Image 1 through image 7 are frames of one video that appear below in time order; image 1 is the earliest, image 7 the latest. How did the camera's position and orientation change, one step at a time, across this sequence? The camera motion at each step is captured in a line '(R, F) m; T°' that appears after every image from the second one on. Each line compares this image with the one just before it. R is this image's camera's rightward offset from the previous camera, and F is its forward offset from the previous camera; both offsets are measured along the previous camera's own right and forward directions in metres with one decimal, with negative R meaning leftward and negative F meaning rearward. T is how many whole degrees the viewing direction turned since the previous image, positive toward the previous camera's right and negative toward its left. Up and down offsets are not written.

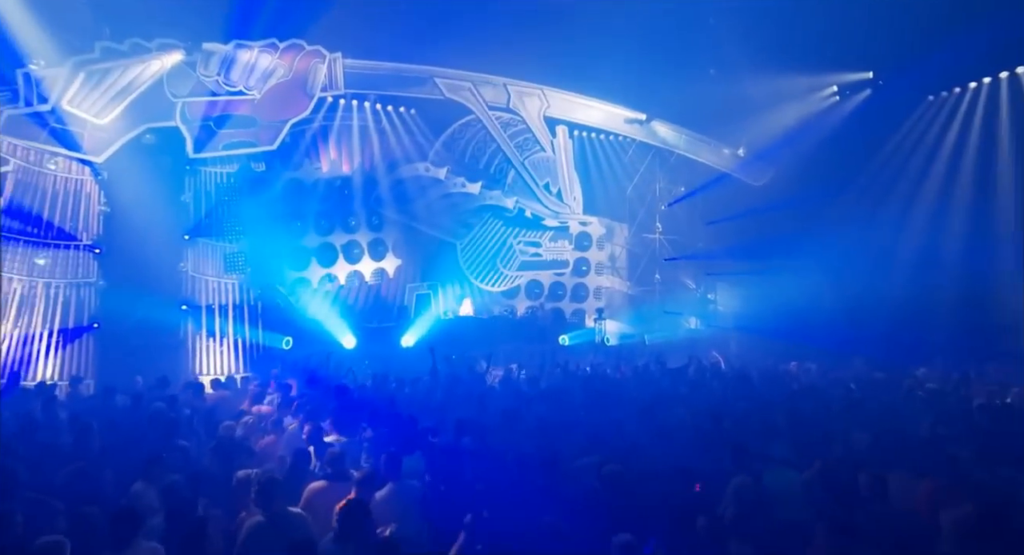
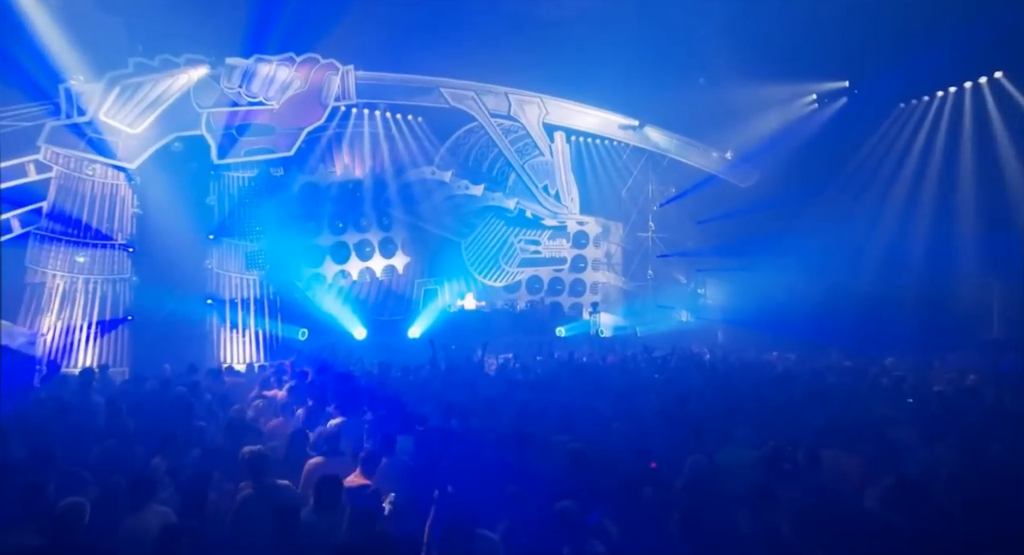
(+0.7, -0.5) m; -3°
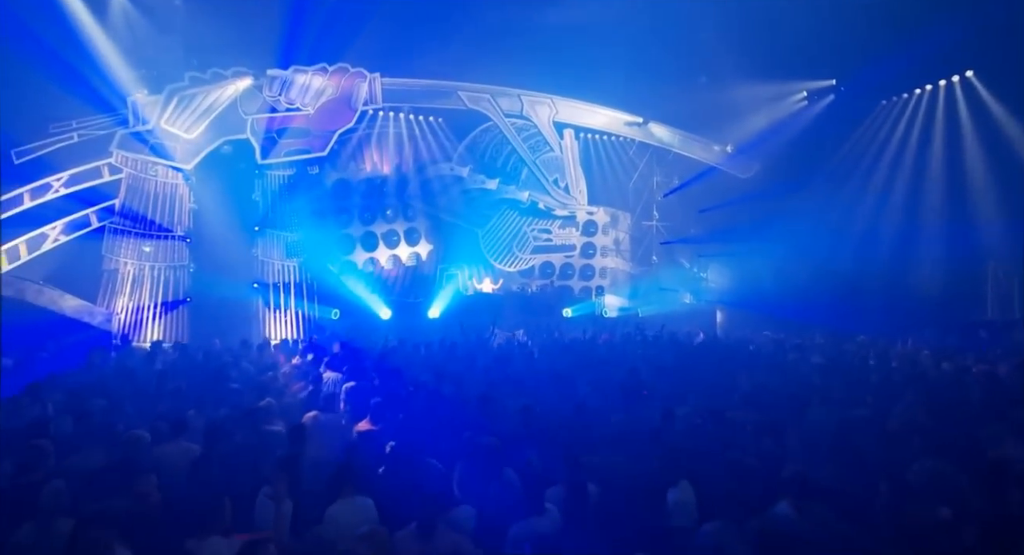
(+0.6, -1.3) m; -3°
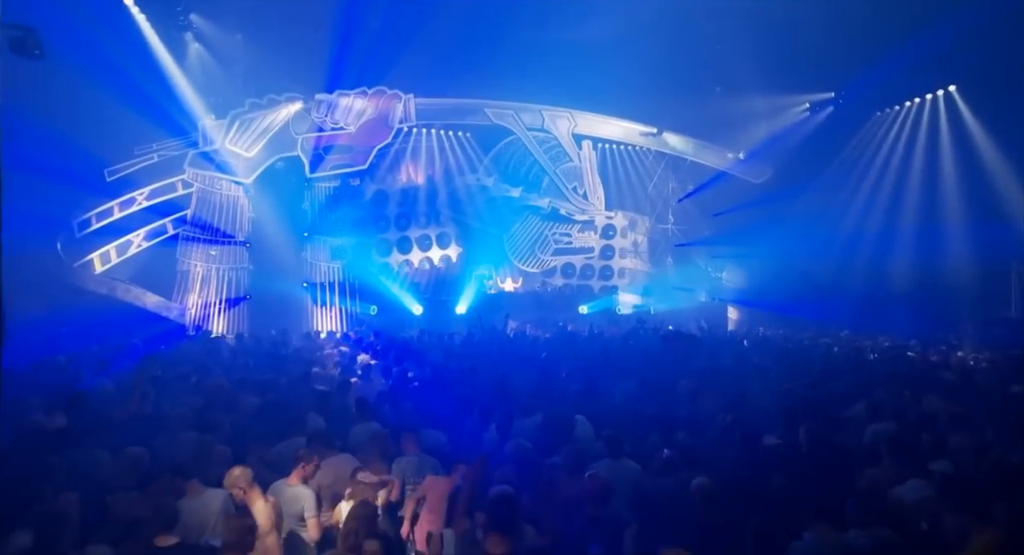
(+0.6, -1.4) m; -4°
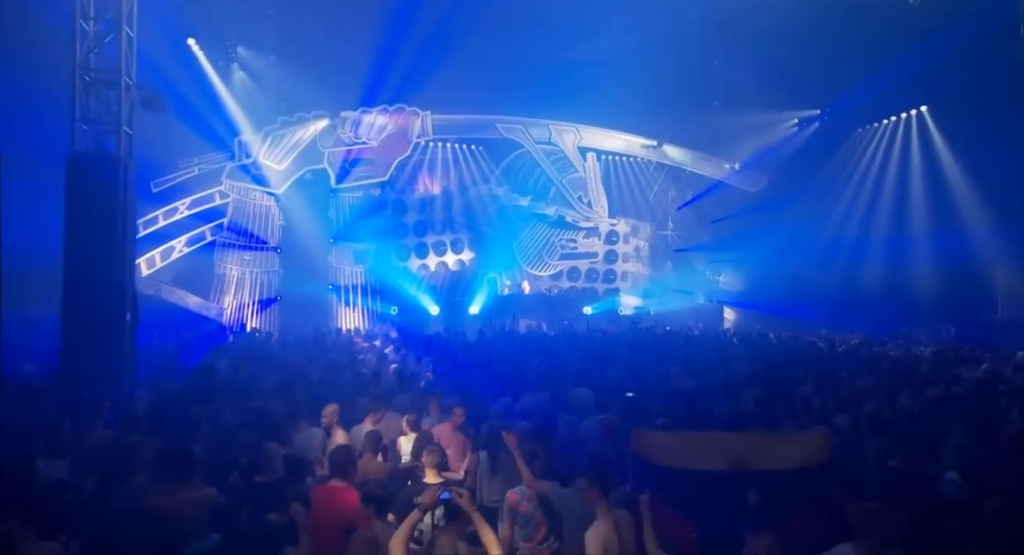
(0.0, -1.3) m; -1°
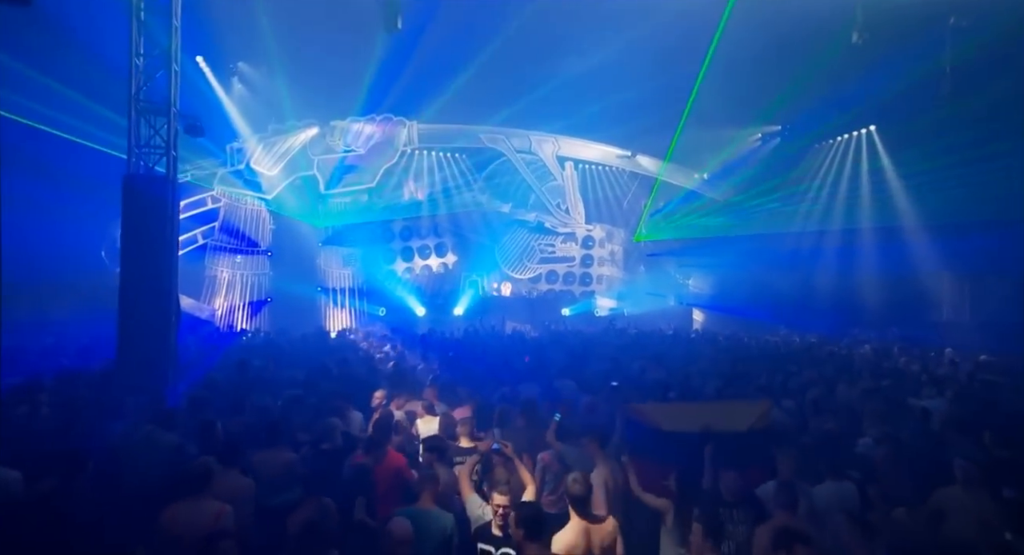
(-0.3, -0.9) m; +3°
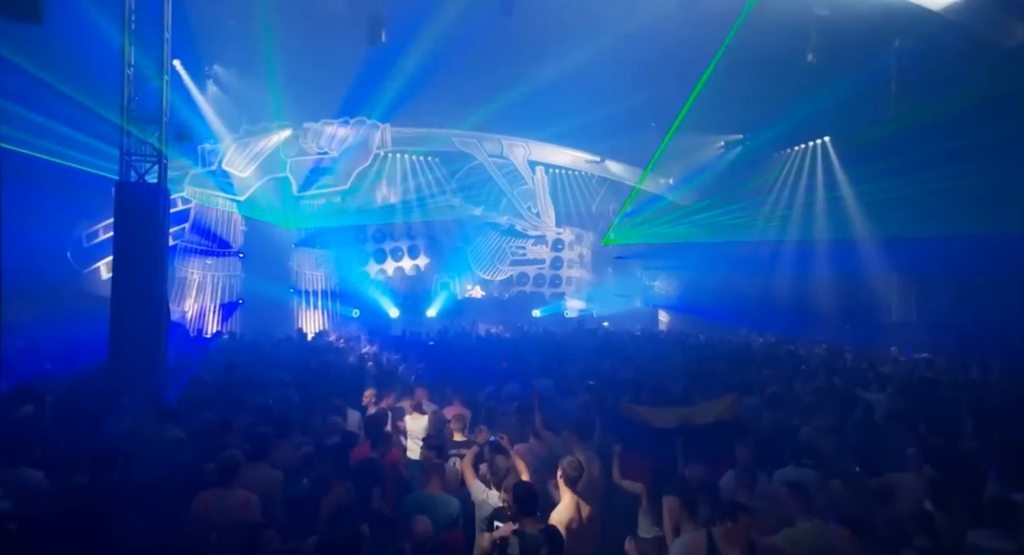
(-0.1, -0.4) m; +3°
